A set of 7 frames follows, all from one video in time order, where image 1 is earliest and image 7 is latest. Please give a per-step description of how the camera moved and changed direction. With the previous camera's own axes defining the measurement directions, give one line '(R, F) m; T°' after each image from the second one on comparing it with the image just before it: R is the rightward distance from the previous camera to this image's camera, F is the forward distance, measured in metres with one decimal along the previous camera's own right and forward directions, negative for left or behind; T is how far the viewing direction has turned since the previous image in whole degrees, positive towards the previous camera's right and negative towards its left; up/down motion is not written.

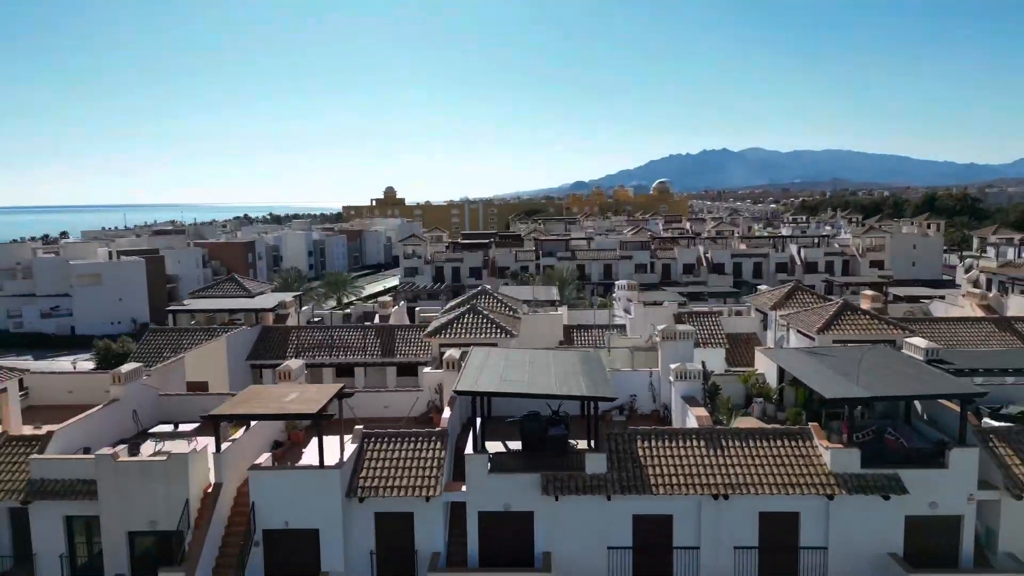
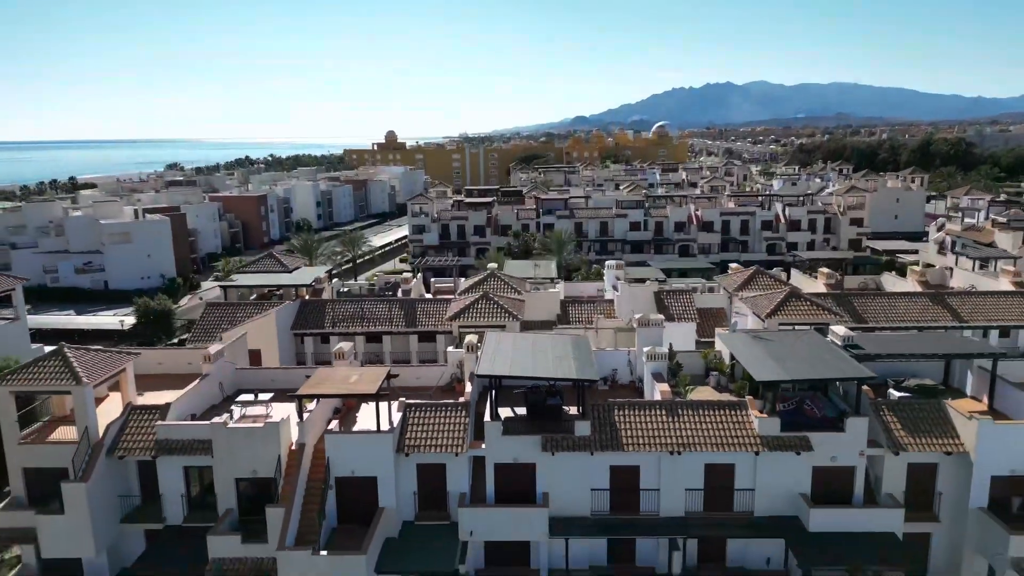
(-0.2, -3.7) m; 0°
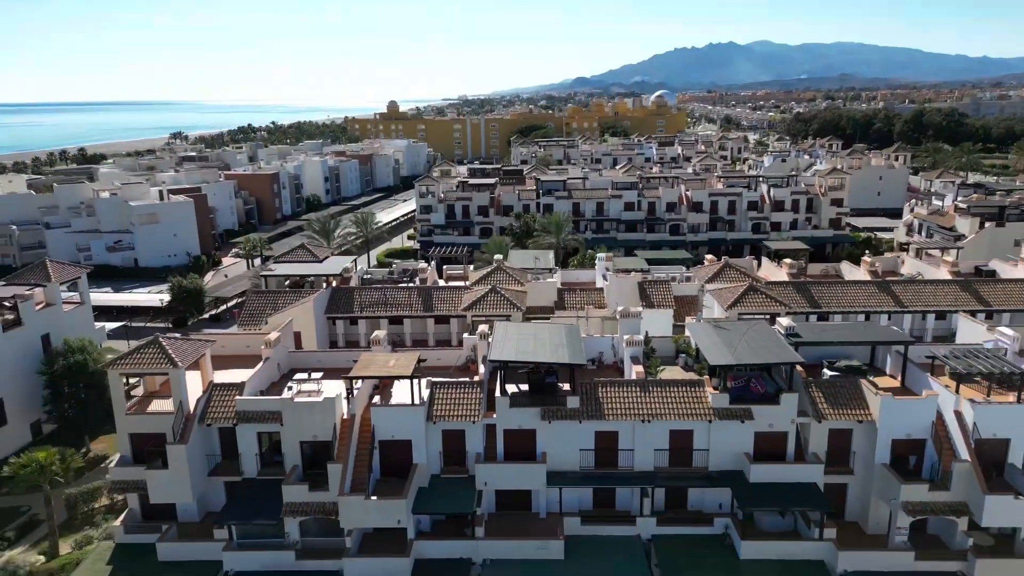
(-0.2, -4.1) m; 0°
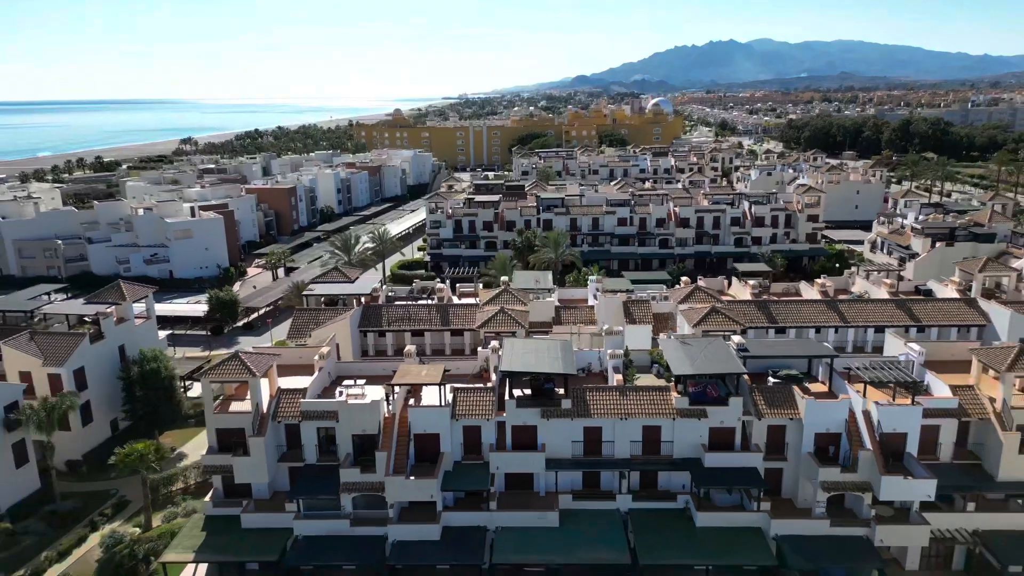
(-0.2, -5.5) m; 0°
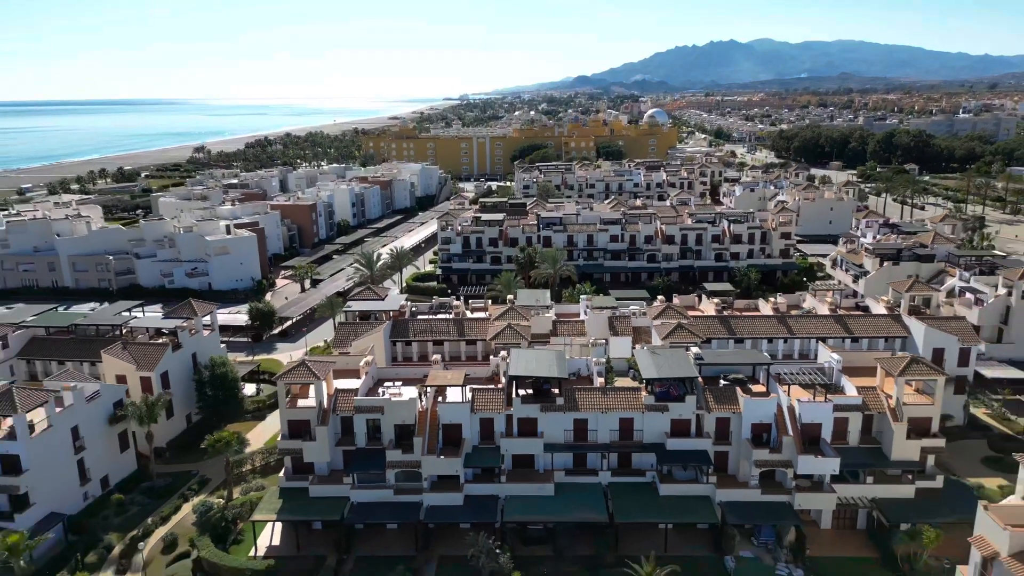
(-0.2, -7.5) m; 0°
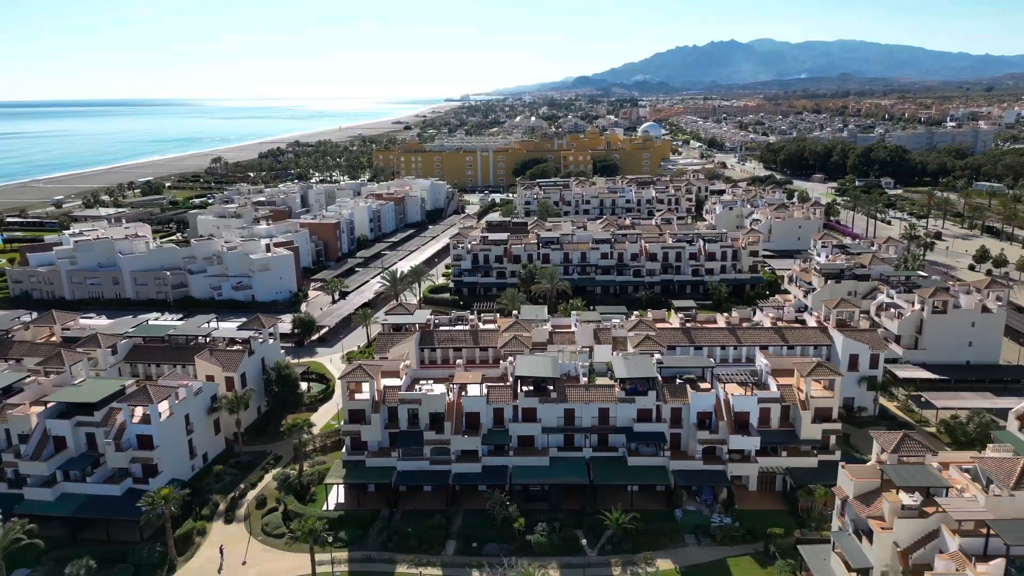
(-0.3, -10.9) m; 0°
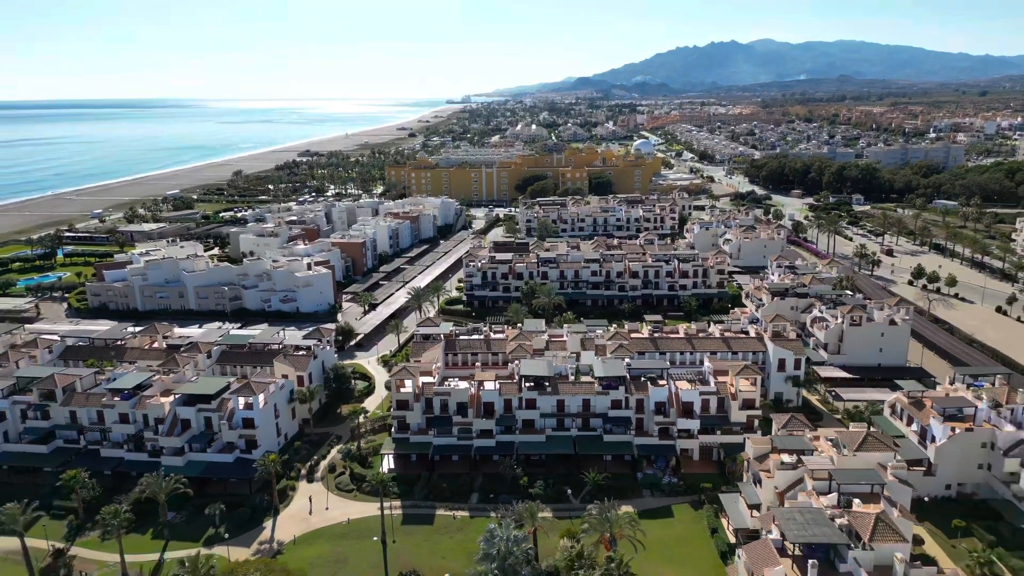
(-0.4, -15.3) m; 0°
